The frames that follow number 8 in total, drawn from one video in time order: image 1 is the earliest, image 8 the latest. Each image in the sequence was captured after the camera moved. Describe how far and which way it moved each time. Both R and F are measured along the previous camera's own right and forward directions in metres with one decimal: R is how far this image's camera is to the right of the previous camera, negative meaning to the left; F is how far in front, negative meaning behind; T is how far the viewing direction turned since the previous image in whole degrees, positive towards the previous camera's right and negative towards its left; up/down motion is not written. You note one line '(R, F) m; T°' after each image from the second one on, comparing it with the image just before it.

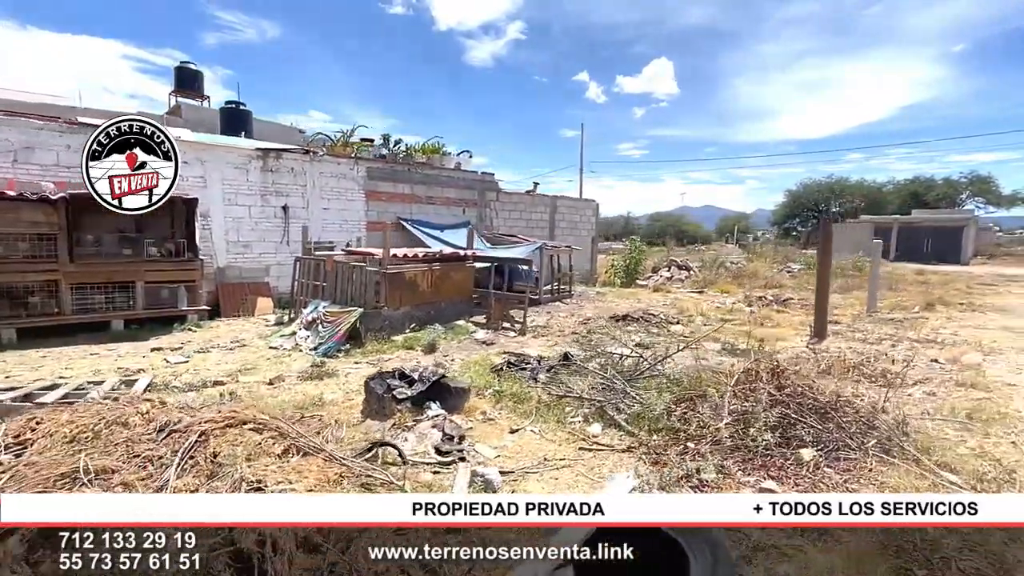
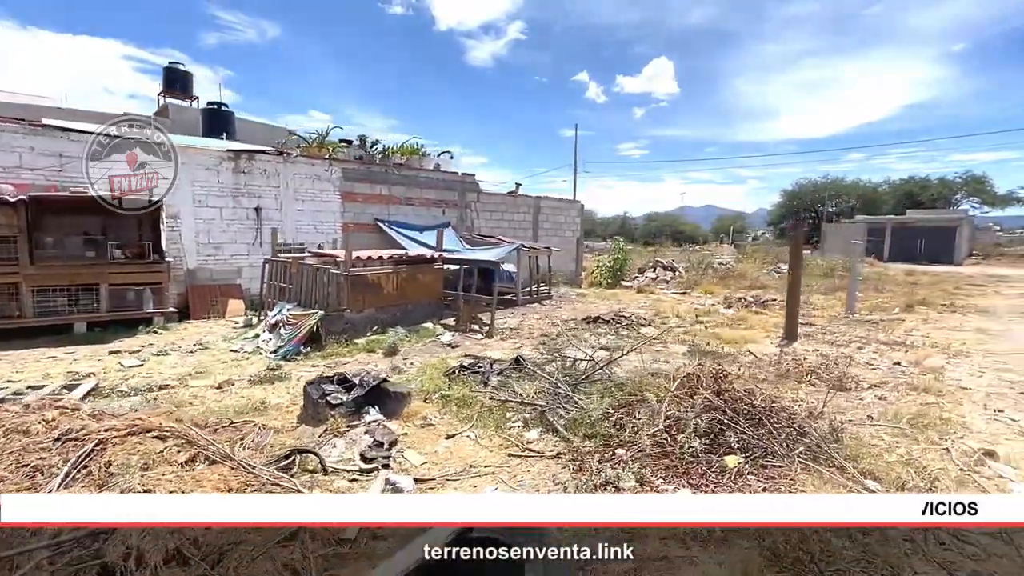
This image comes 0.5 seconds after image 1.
(+0.5, 0.0) m; 0°
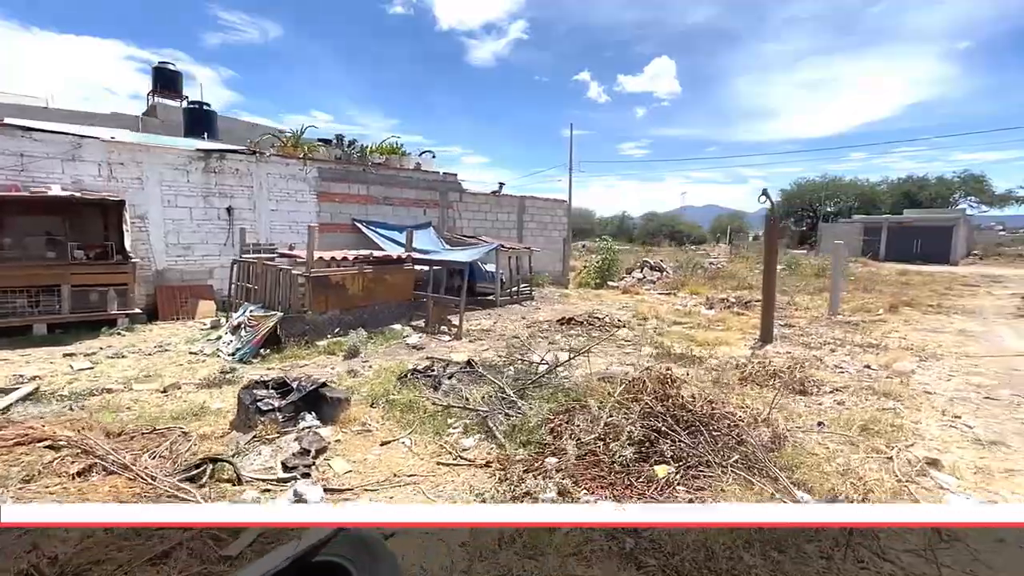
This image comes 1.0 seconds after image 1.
(+0.5, +0.1) m; 0°
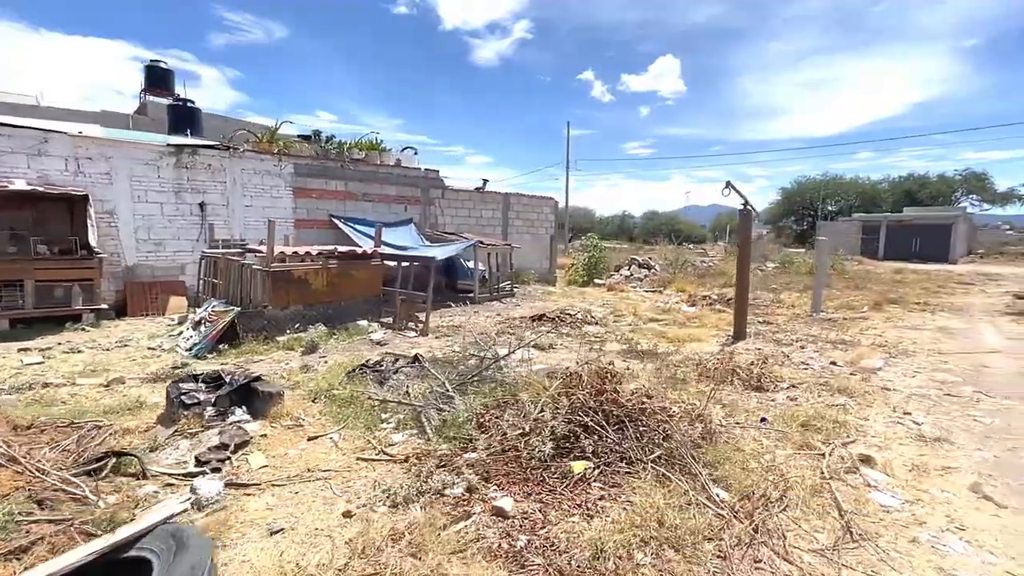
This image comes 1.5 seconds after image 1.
(+0.6, +0.1) m; 0°
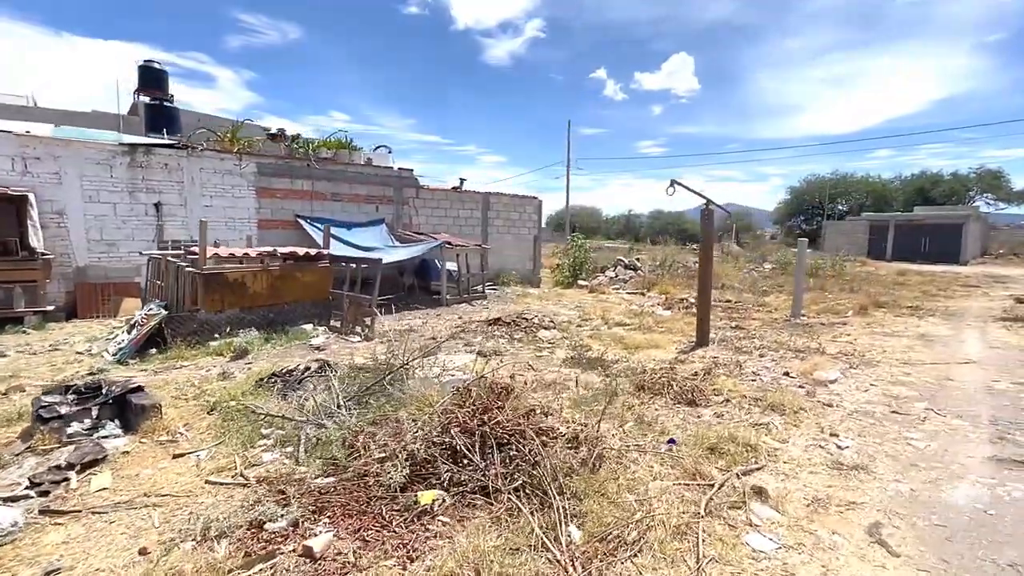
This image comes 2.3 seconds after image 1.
(+1.0, +0.3) m; -1°
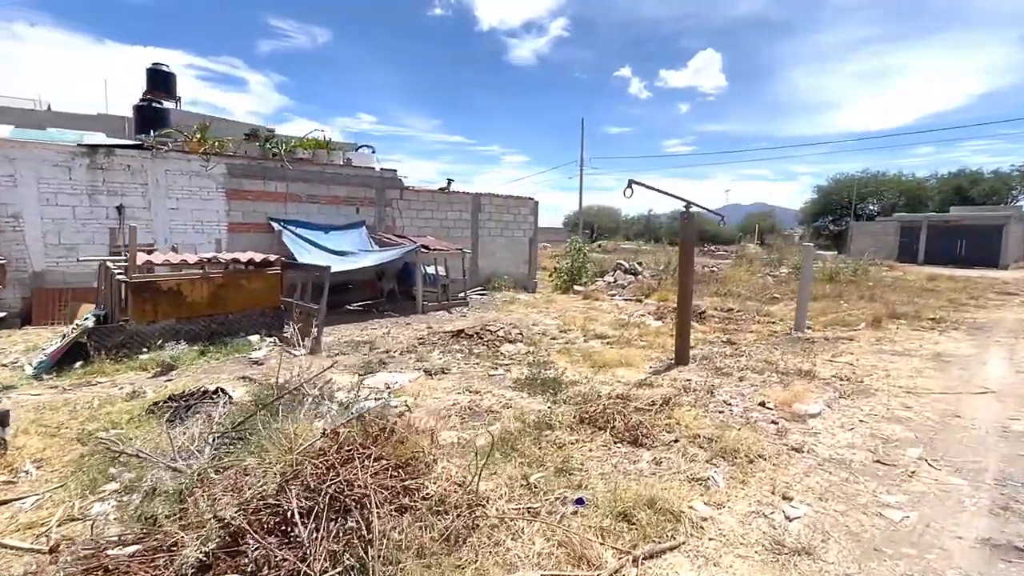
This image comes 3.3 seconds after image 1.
(+0.9, +0.6) m; -3°
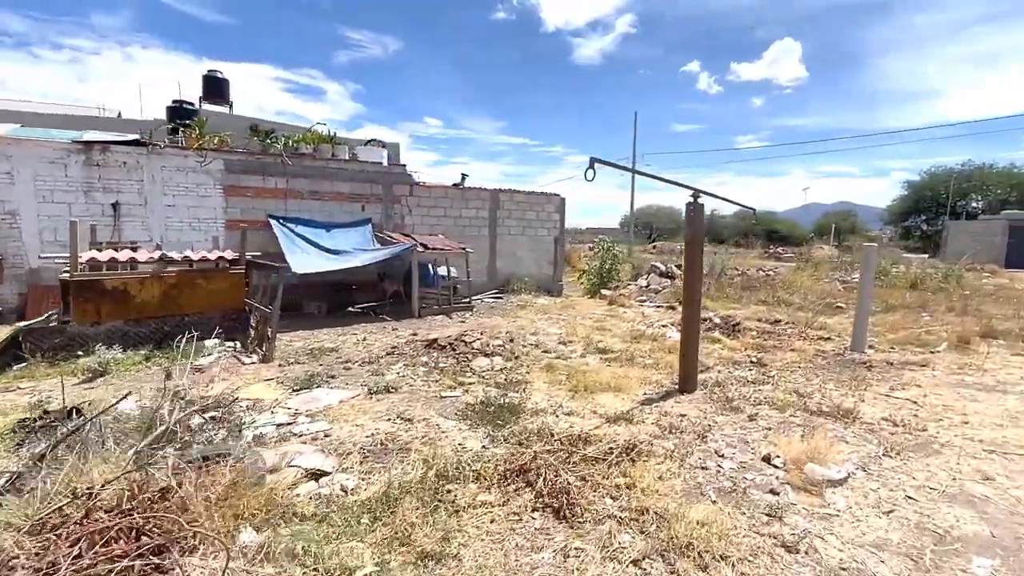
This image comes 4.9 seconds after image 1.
(+1.1, +1.1) m; -7°
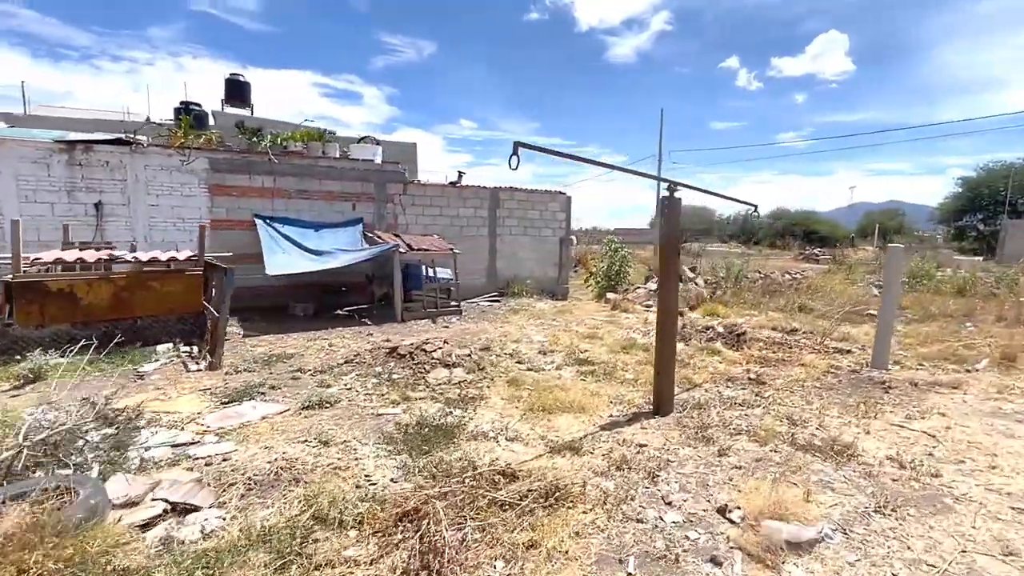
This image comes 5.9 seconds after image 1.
(+0.8, +0.6) m; -4°
